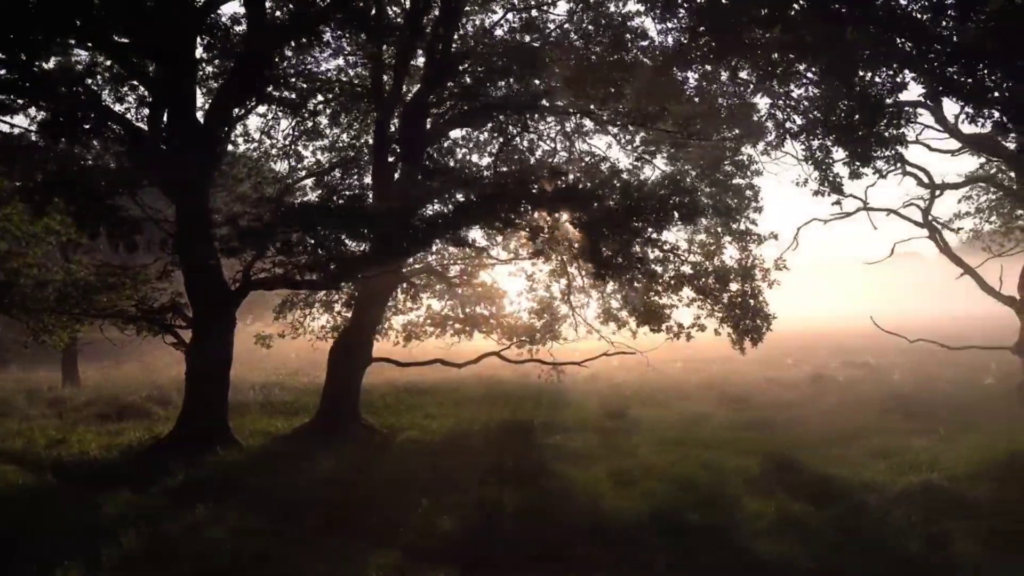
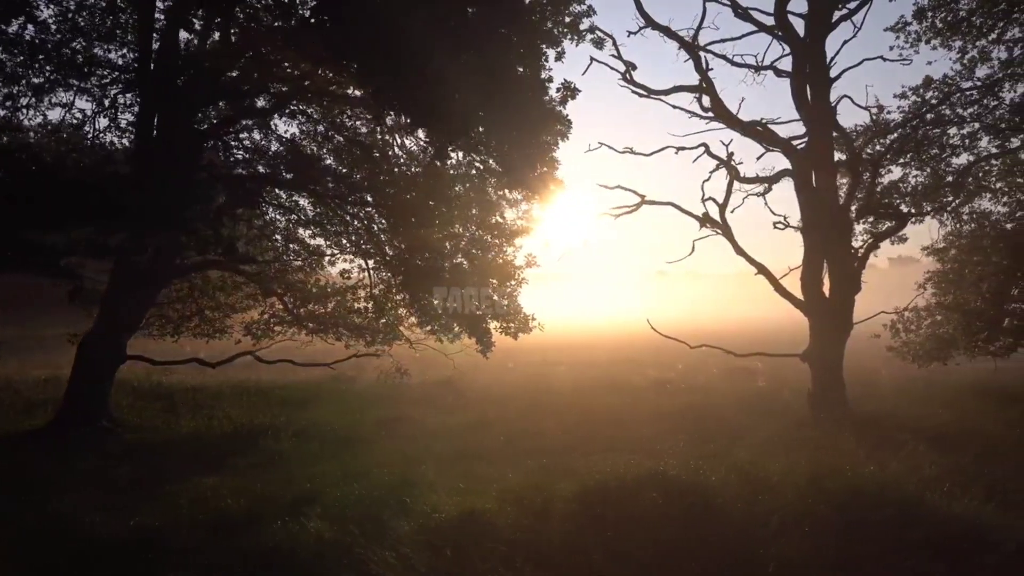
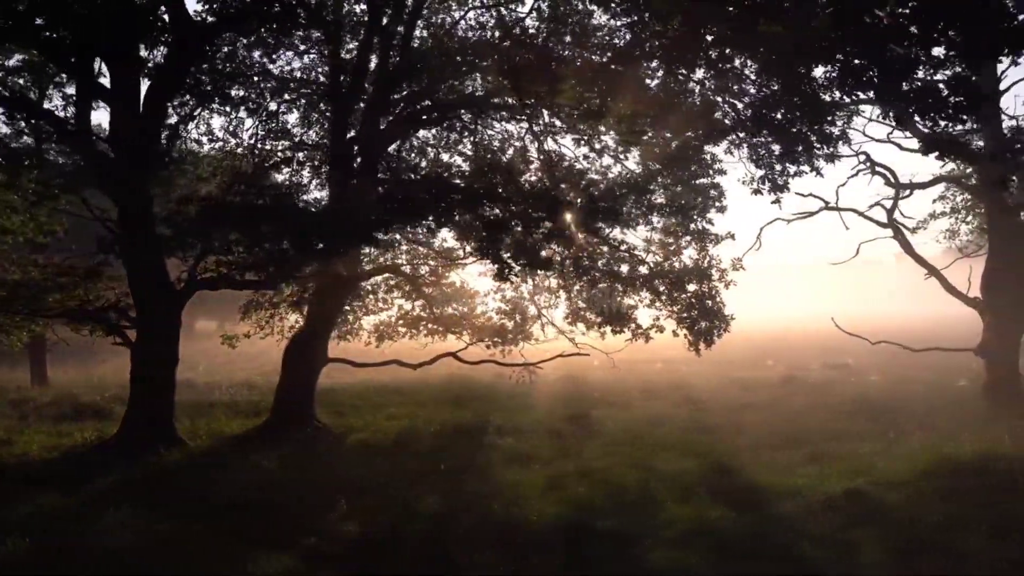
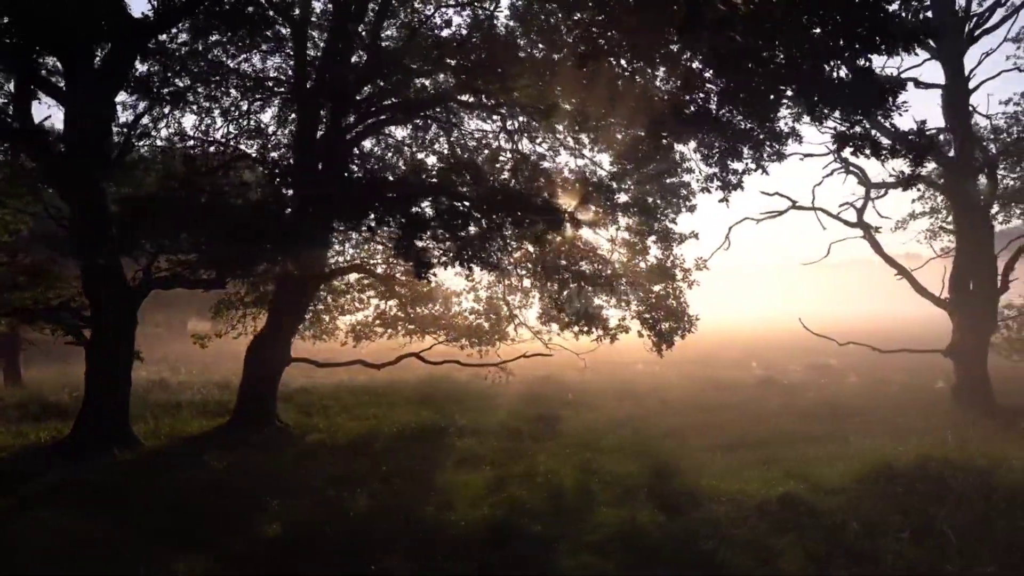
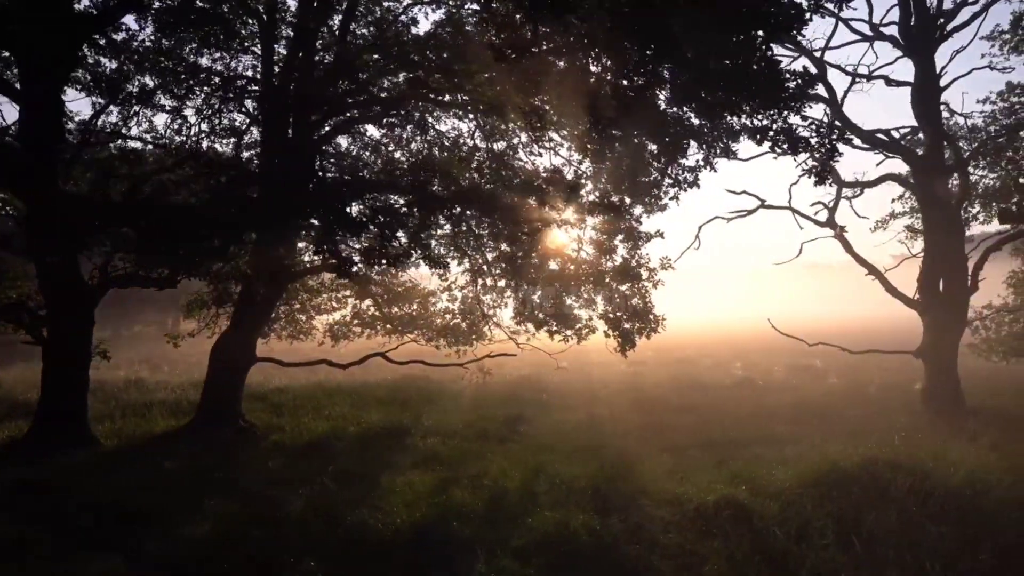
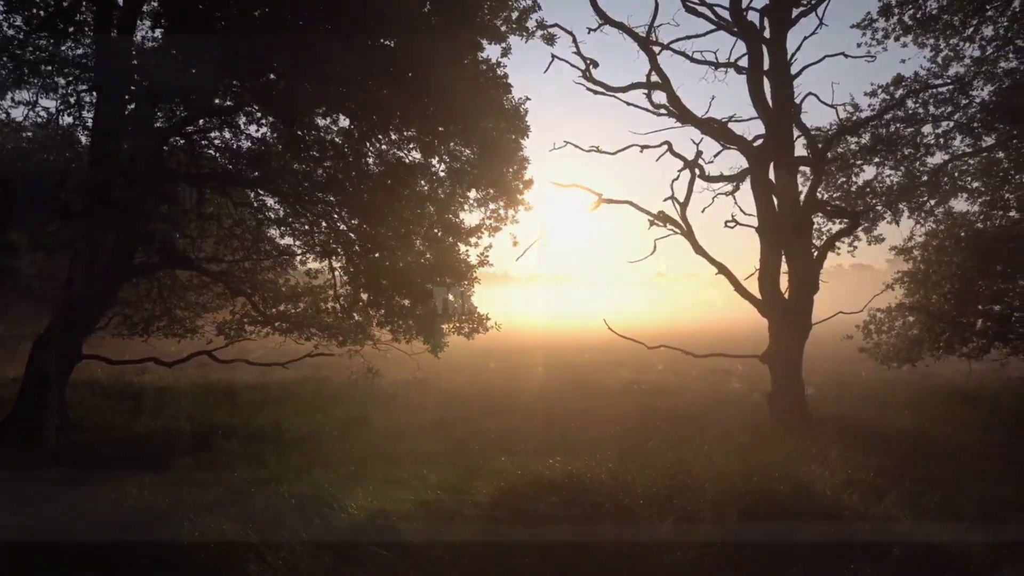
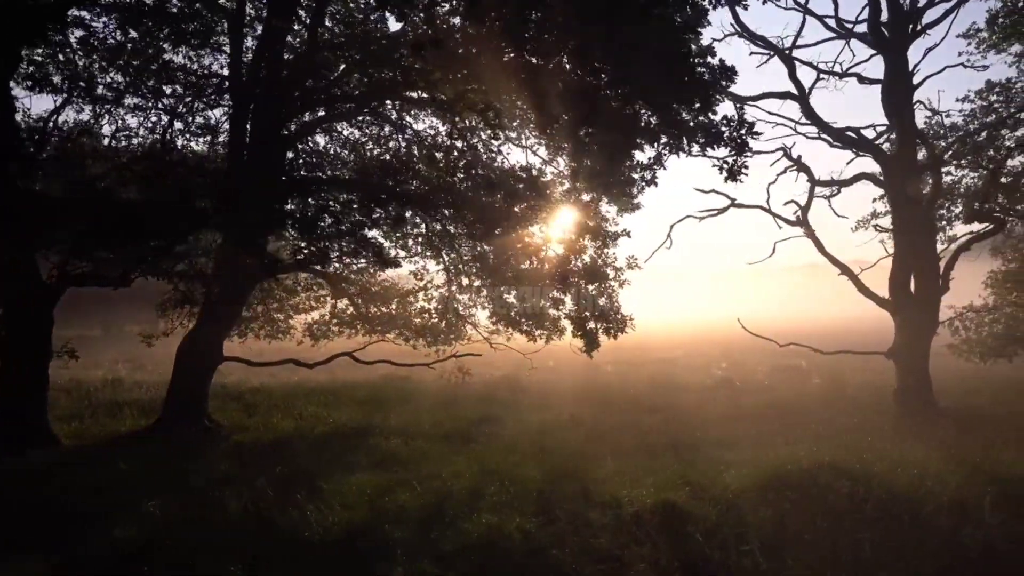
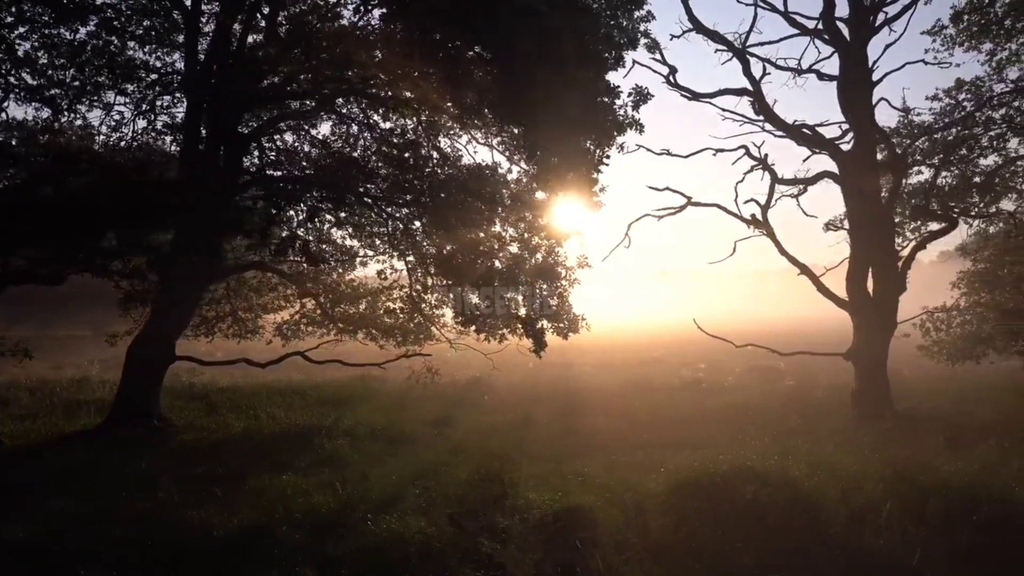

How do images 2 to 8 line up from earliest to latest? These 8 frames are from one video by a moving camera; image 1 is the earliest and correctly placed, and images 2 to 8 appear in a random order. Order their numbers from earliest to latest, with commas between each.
3, 4, 5, 7, 8, 2, 6
